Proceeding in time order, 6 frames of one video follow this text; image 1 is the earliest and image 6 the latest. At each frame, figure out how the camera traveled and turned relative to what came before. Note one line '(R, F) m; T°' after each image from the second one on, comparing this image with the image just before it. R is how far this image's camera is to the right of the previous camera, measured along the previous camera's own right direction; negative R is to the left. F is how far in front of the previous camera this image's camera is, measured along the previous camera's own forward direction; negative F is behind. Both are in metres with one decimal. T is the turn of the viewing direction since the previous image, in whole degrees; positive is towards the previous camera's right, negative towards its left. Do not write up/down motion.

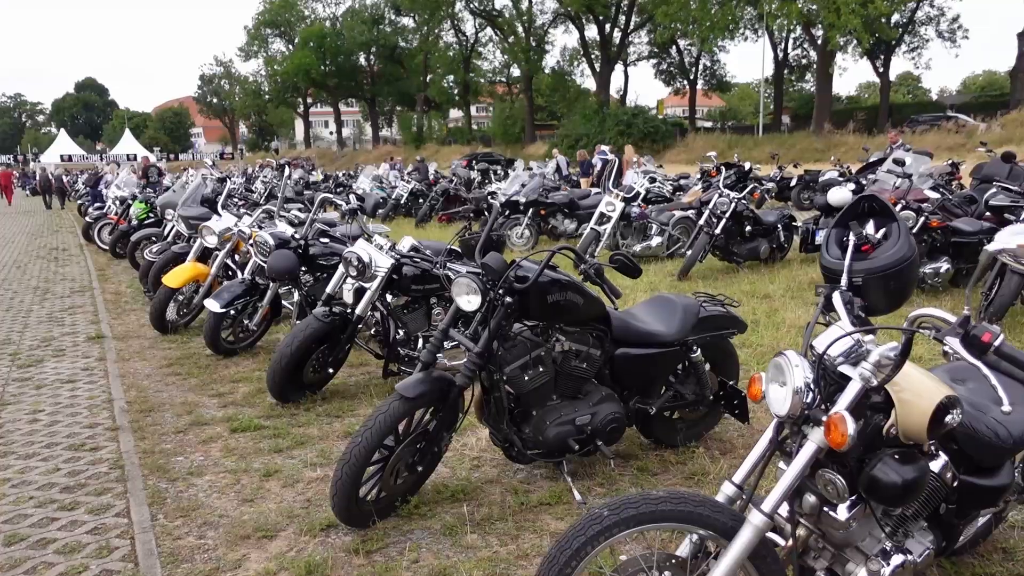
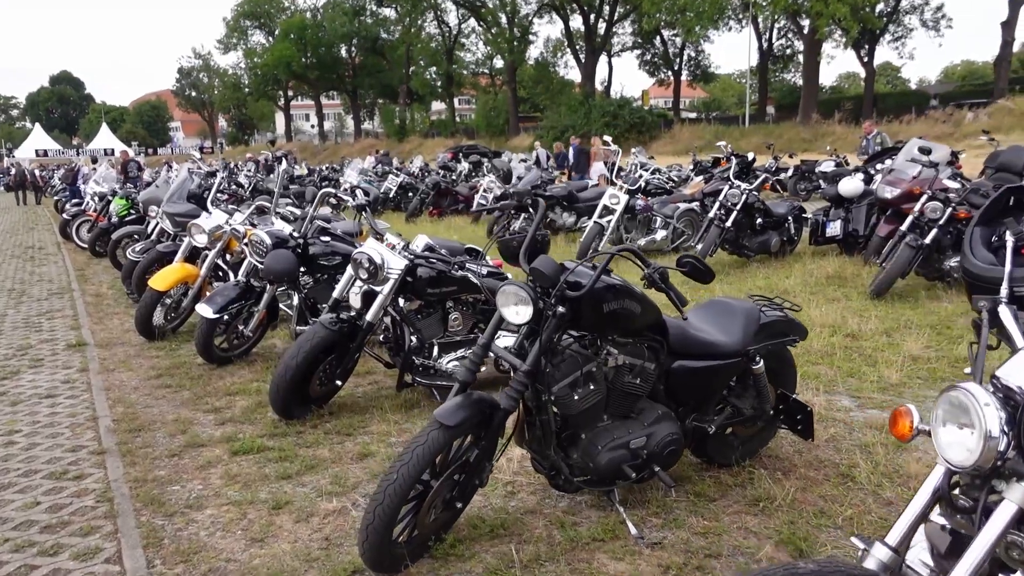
(-0.2, +0.4) m; +1°
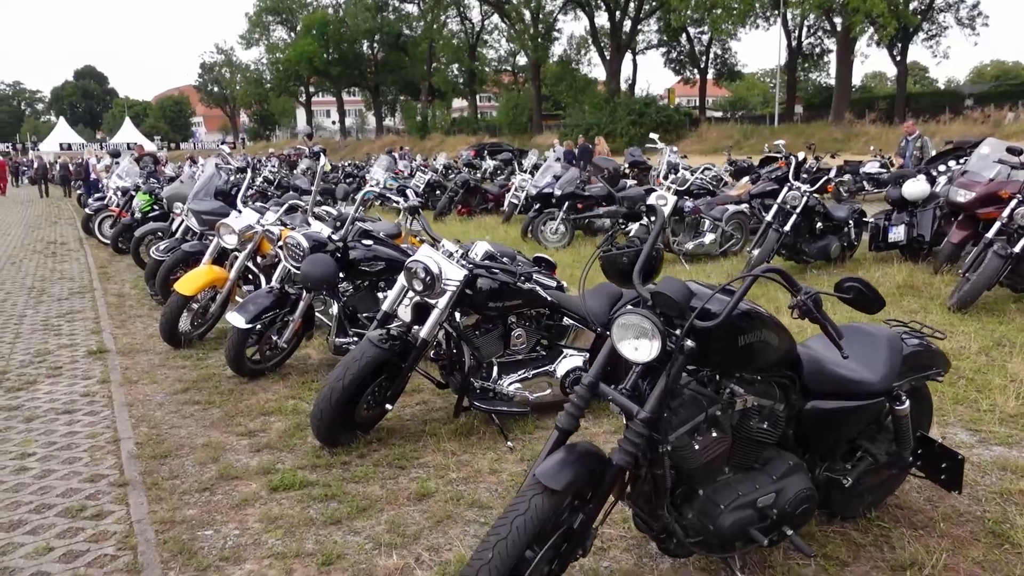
(-0.3, +0.5) m; -1°
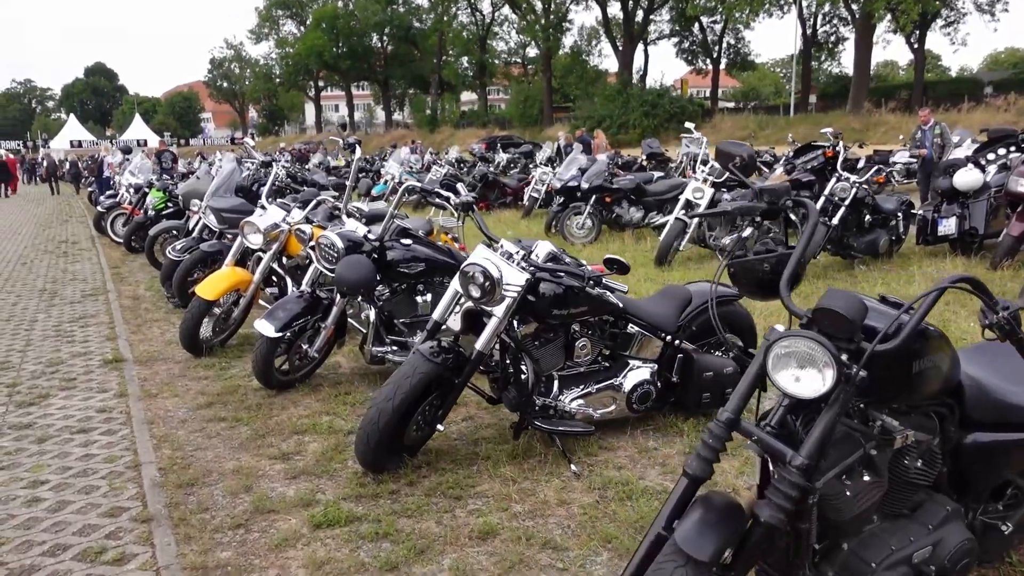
(-0.2, +0.4) m; -1°
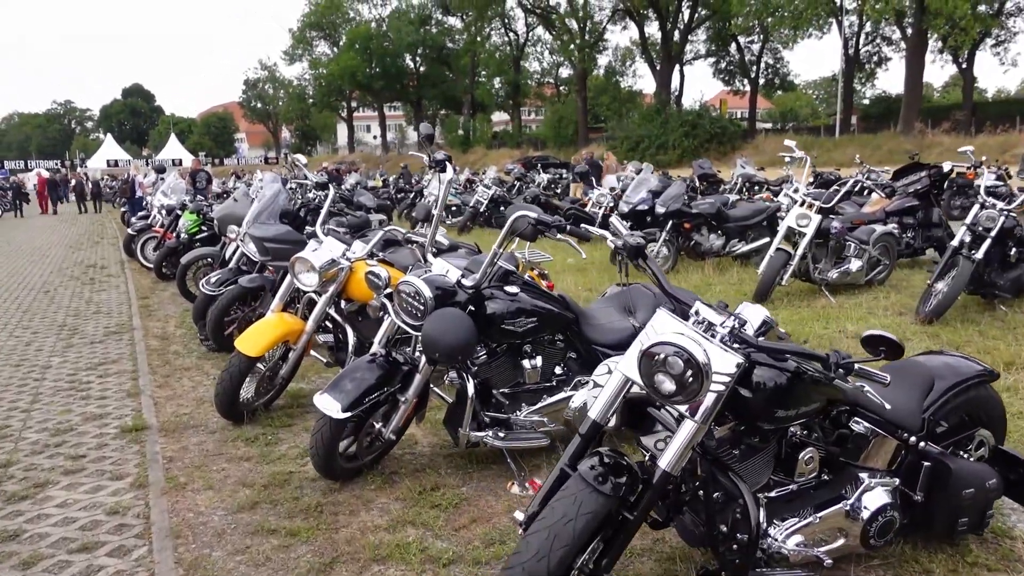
(-0.5, +1.1) m; -2°
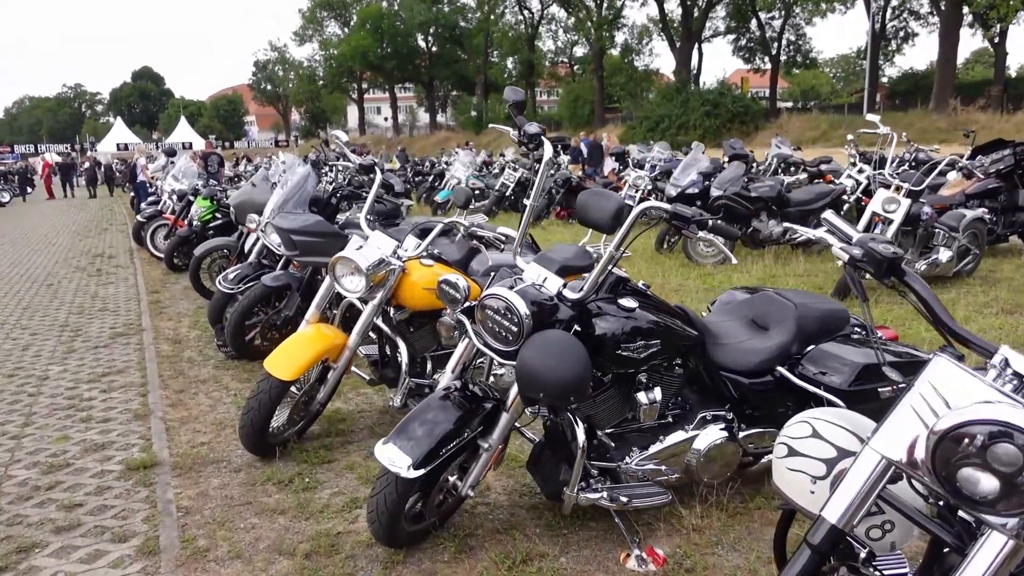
(-0.4, +0.8) m; -1°
